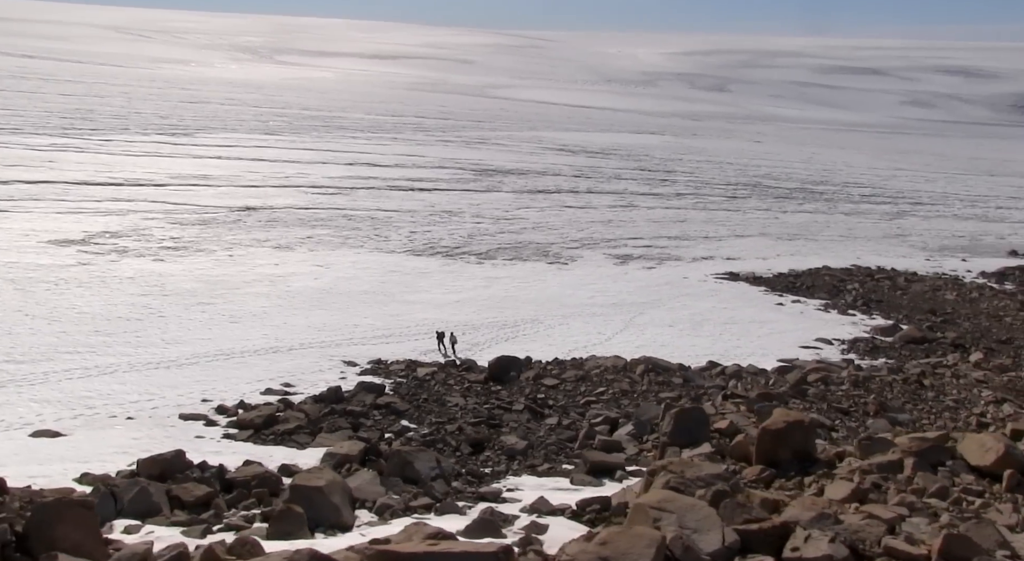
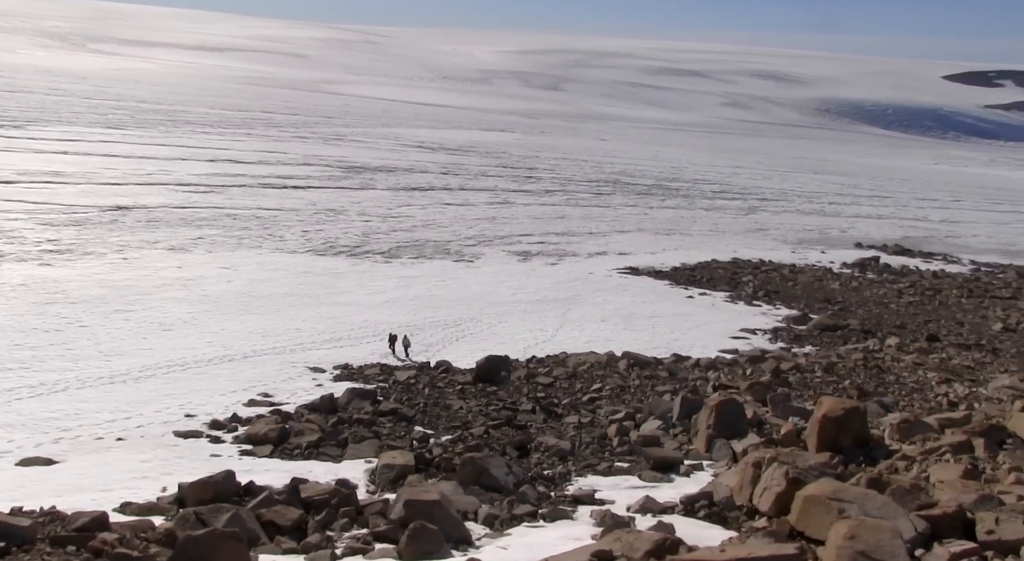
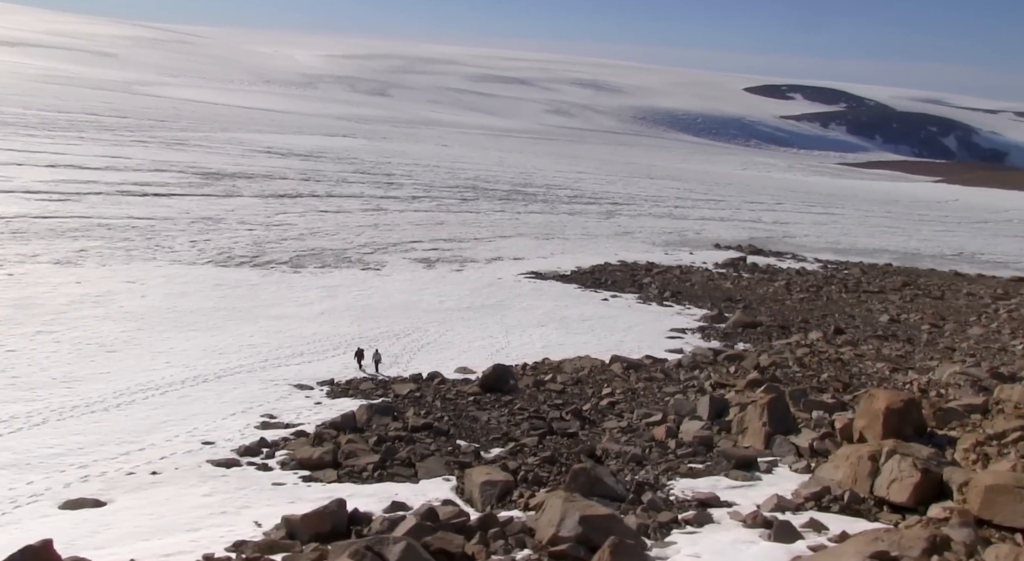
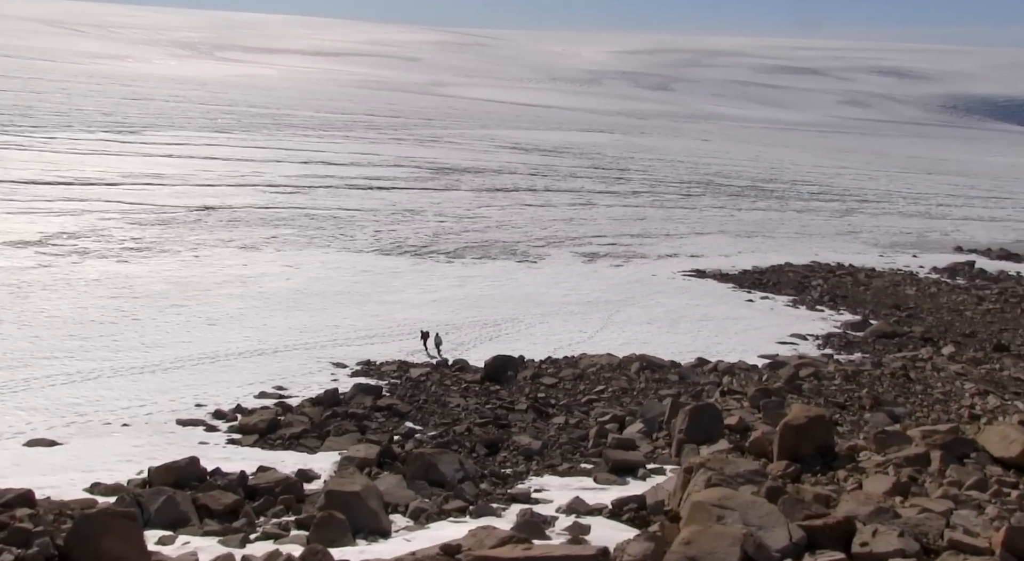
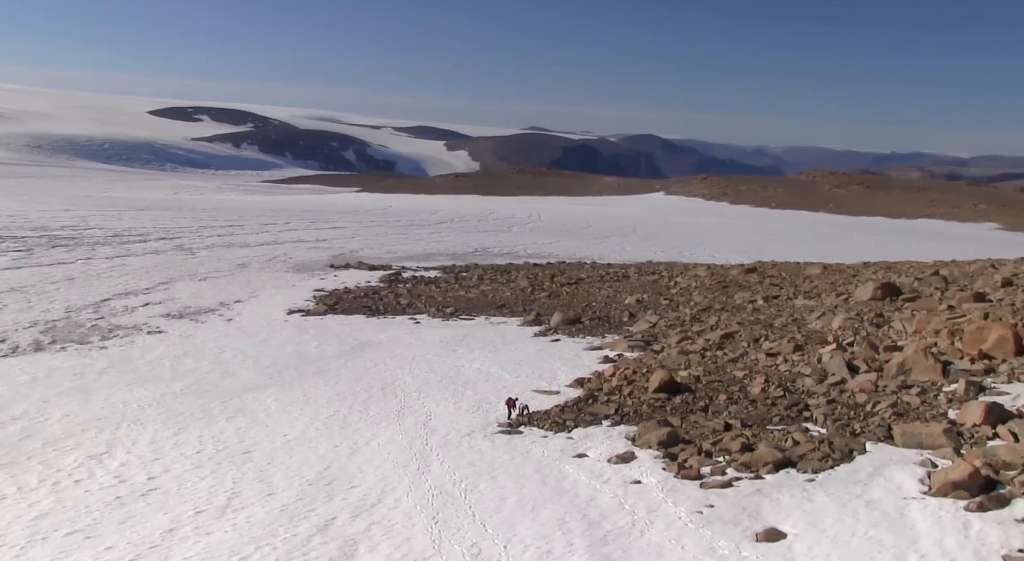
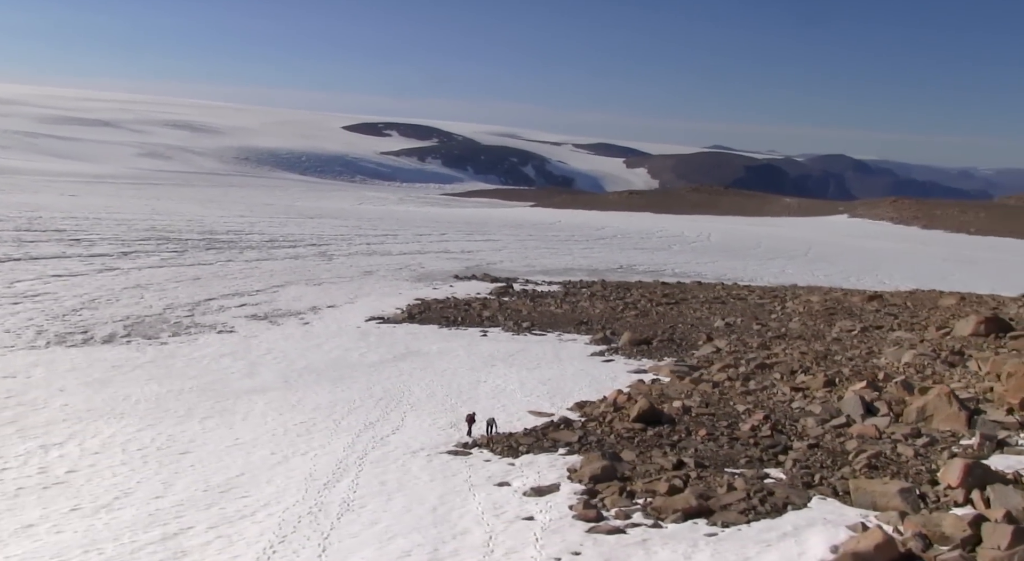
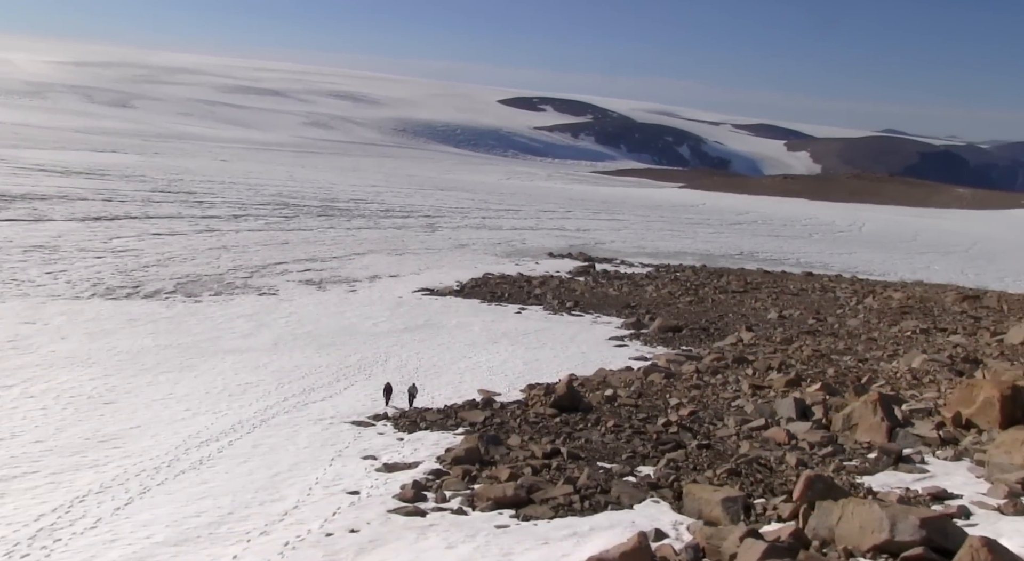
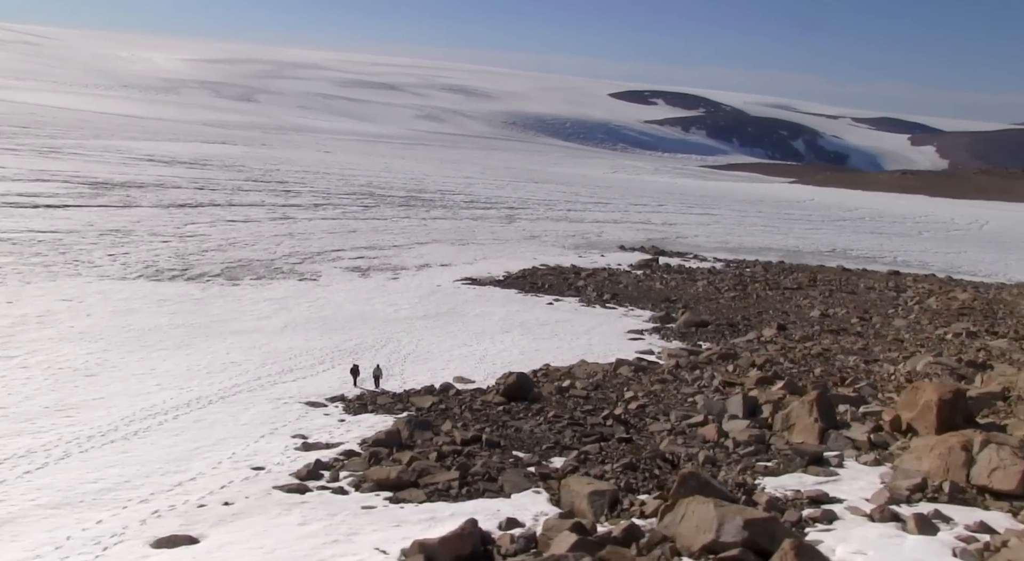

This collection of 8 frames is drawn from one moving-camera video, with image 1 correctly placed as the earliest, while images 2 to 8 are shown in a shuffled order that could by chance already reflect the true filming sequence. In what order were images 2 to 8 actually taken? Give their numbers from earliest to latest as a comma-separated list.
4, 2, 3, 8, 7, 6, 5
